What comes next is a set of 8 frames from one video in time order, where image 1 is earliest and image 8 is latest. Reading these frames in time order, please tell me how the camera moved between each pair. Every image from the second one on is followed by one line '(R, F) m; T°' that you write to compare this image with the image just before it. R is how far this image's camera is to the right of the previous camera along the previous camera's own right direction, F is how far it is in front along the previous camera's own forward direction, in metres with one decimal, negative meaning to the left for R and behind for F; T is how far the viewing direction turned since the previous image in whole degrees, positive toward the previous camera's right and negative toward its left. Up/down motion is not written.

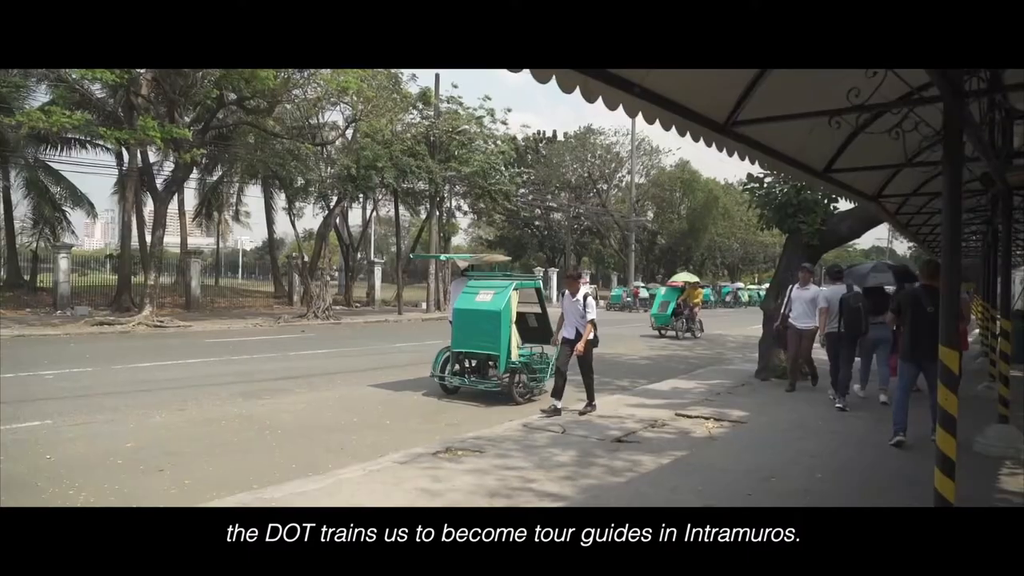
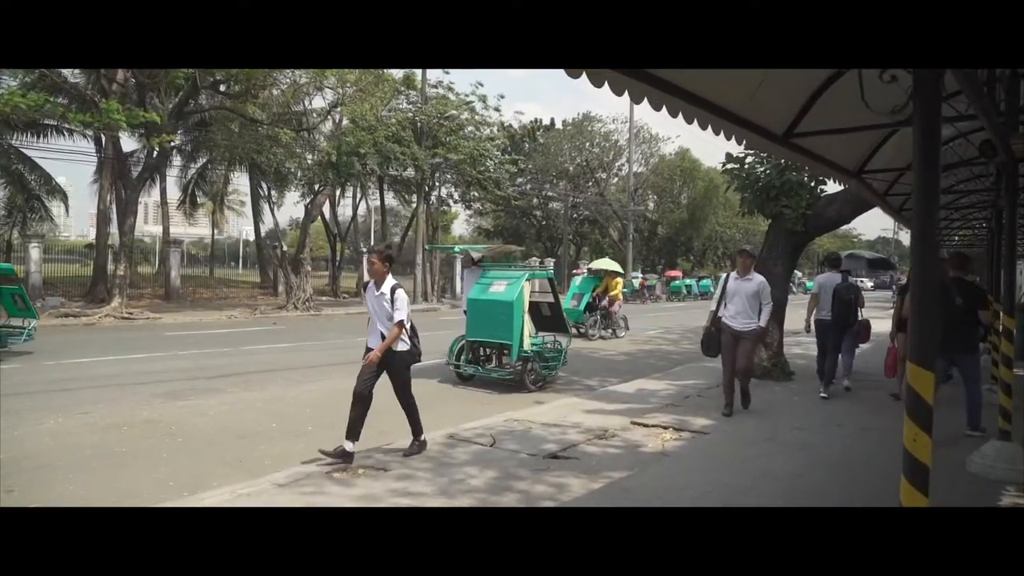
(+0.7, +1.0) m; 0°
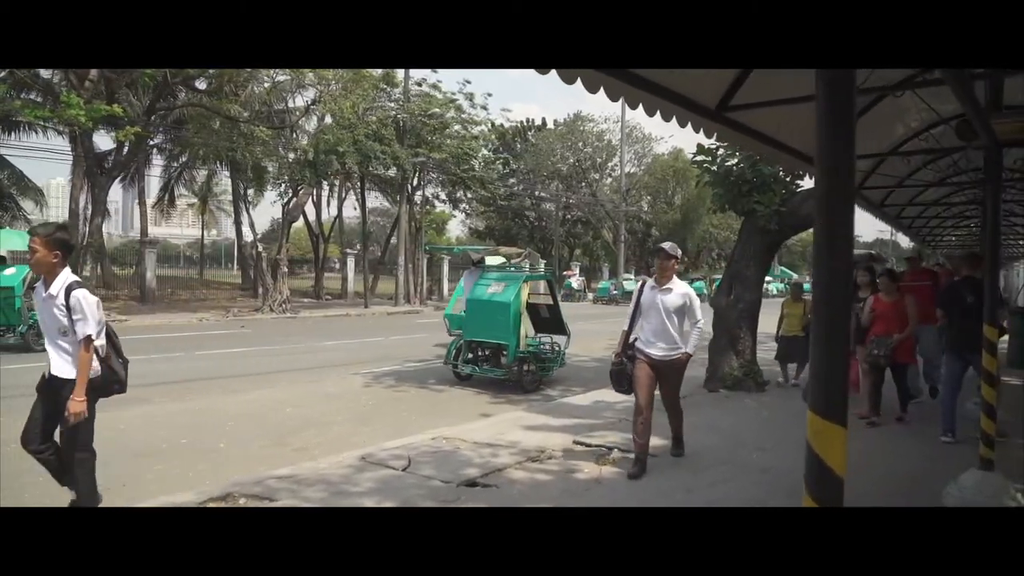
(+0.6, +0.7) m; 0°
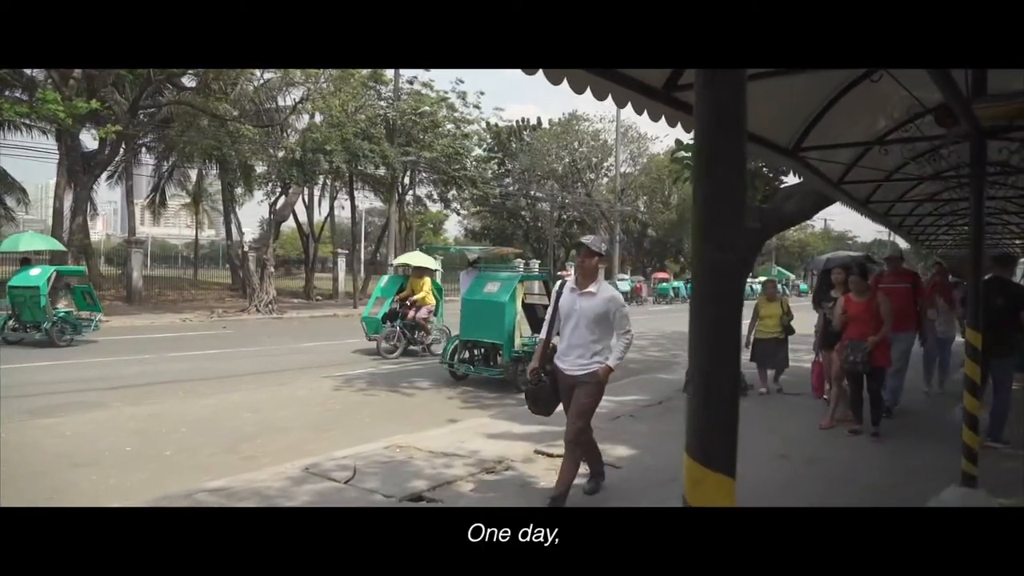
(+0.3, +0.4) m; 0°
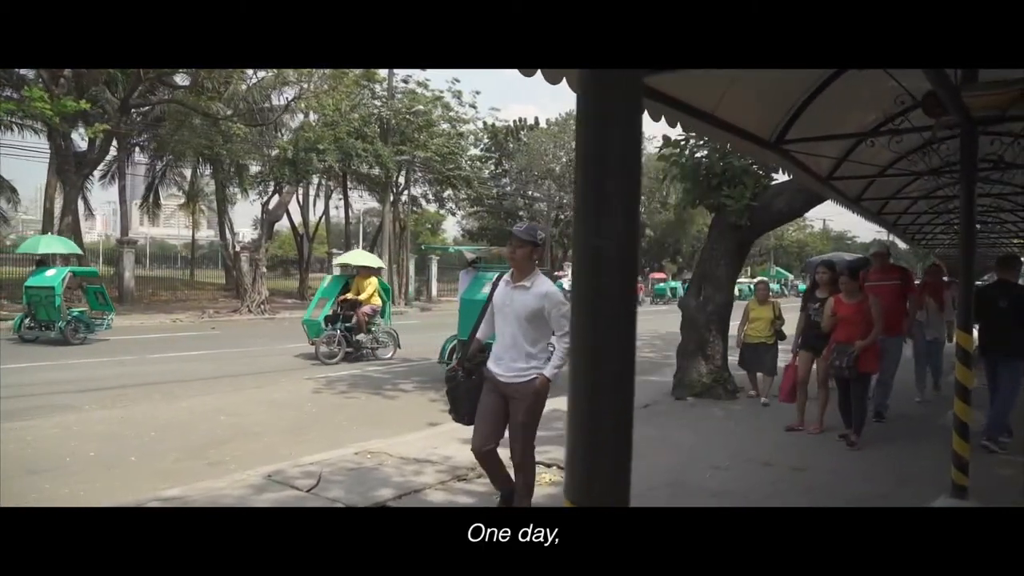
(+0.2, +0.2) m; 0°
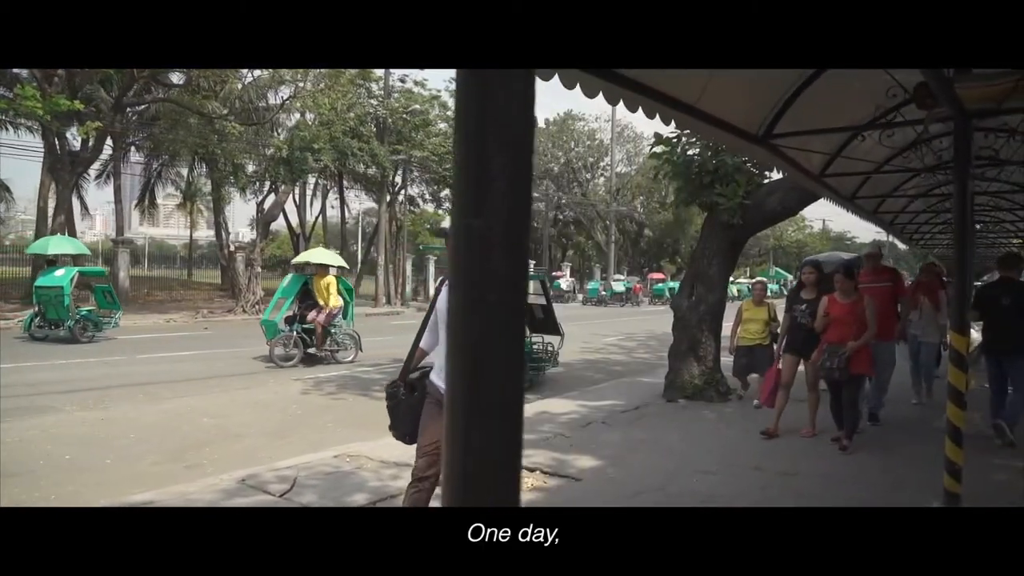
(+0.1, +0.2) m; 0°
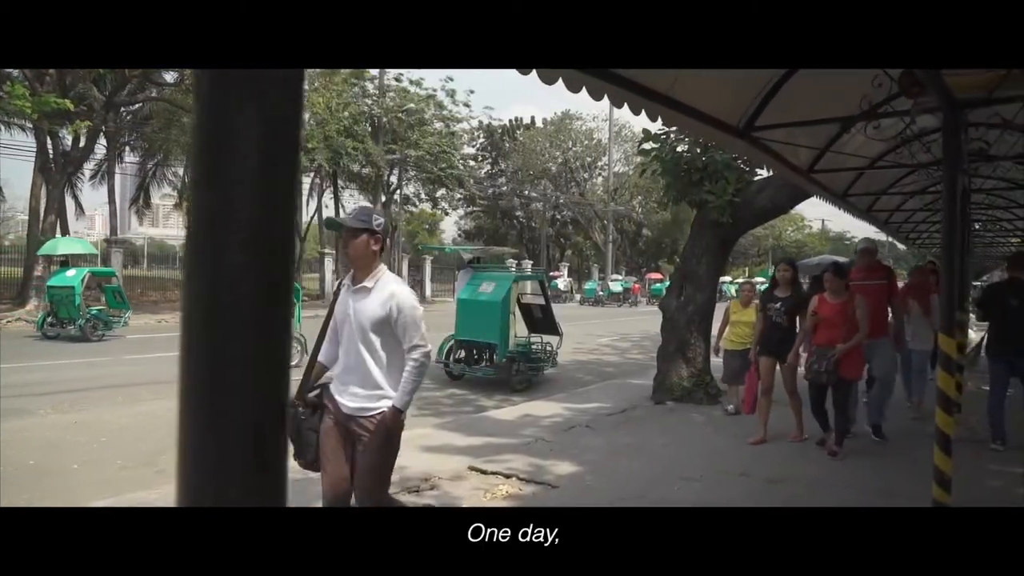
(+0.2, +0.2) m; 0°
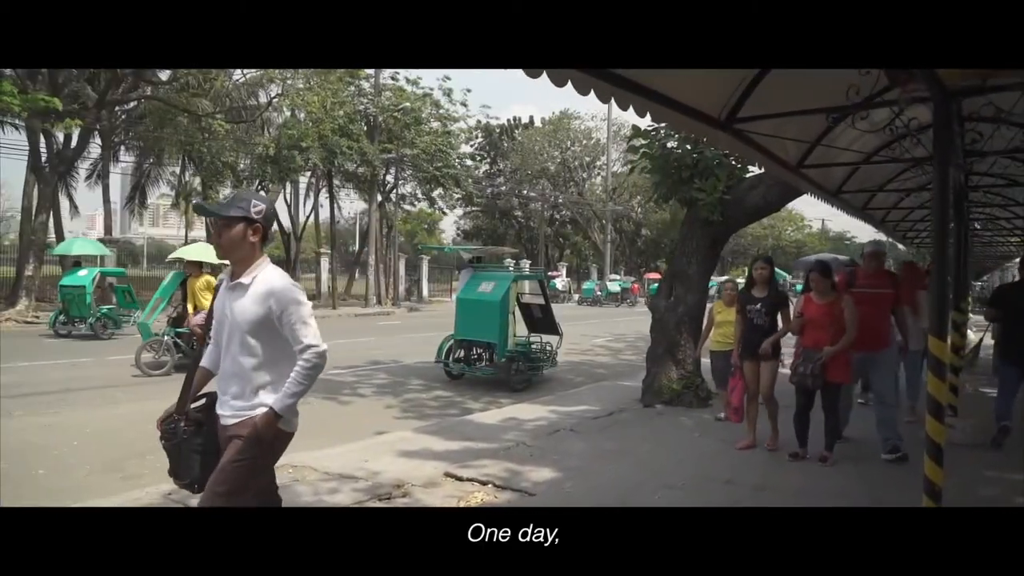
(+0.2, +0.2) m; 0°
